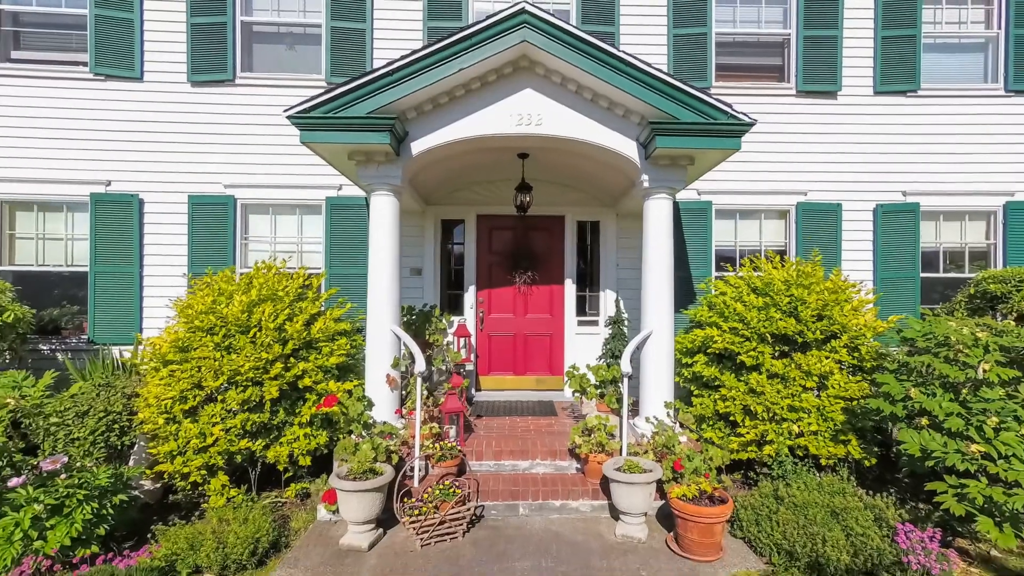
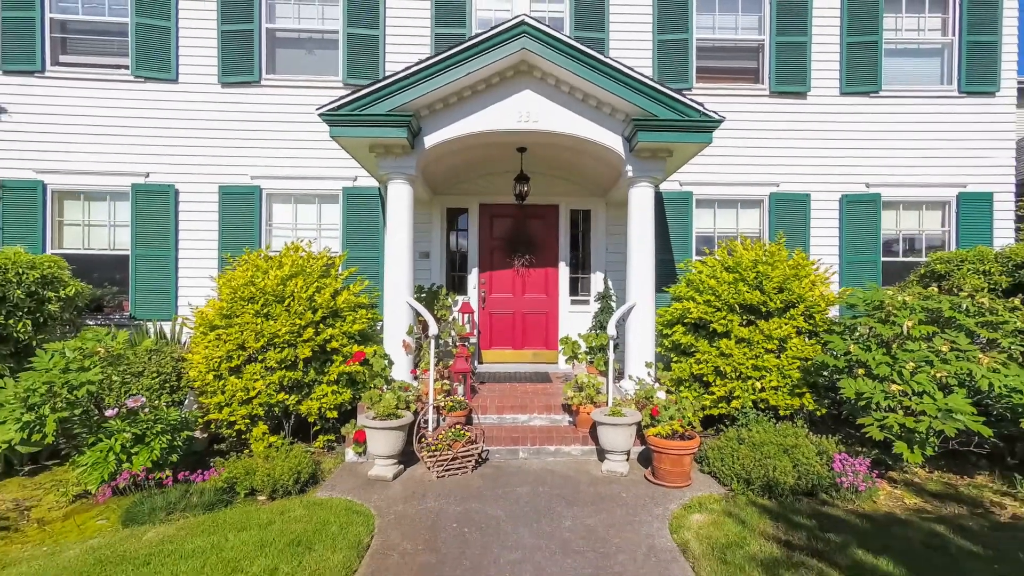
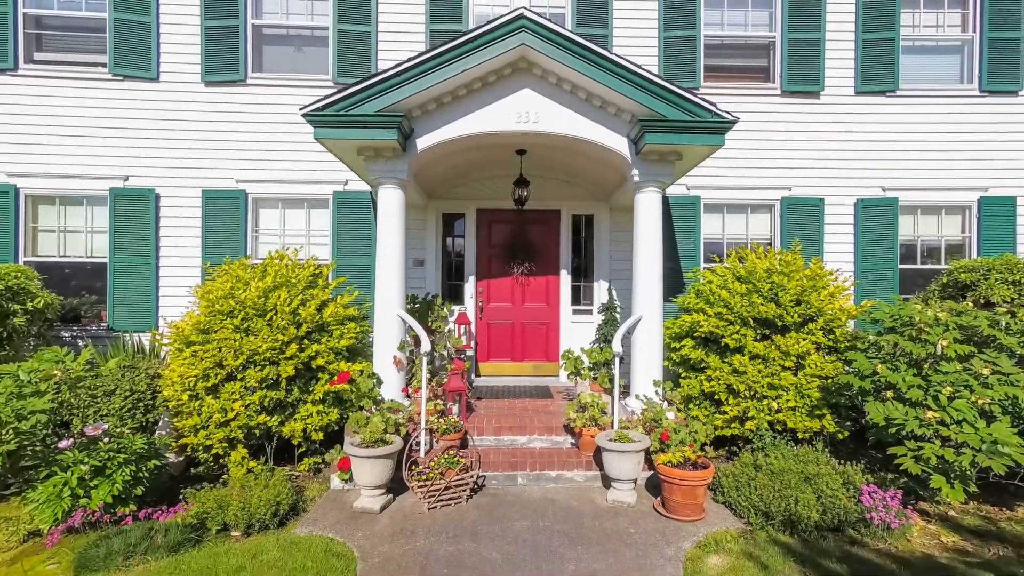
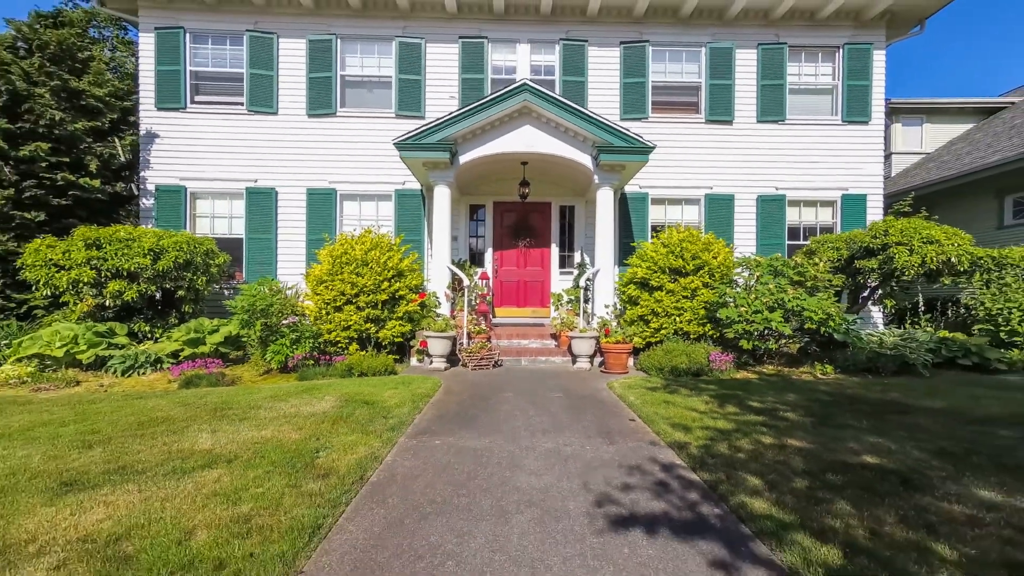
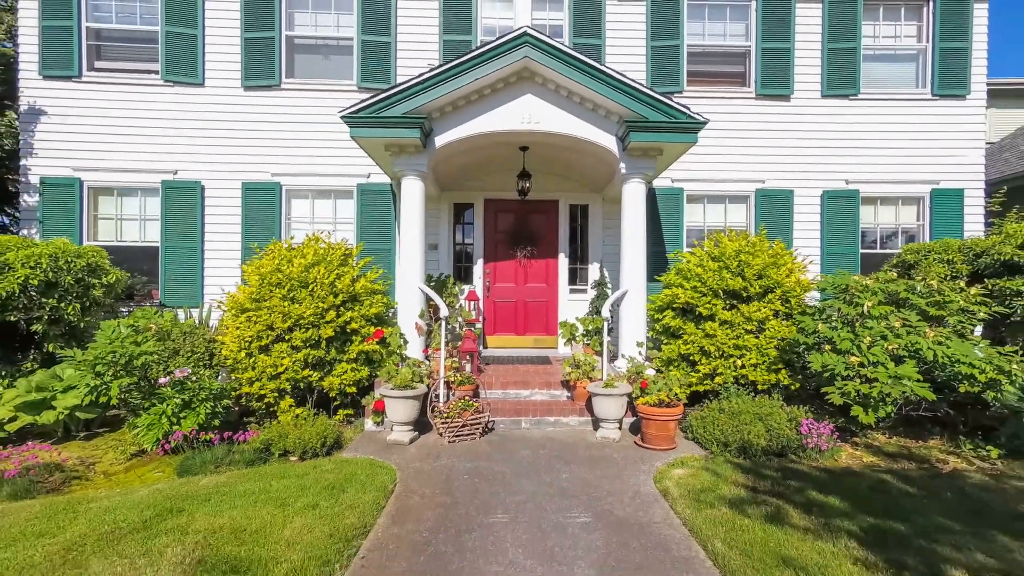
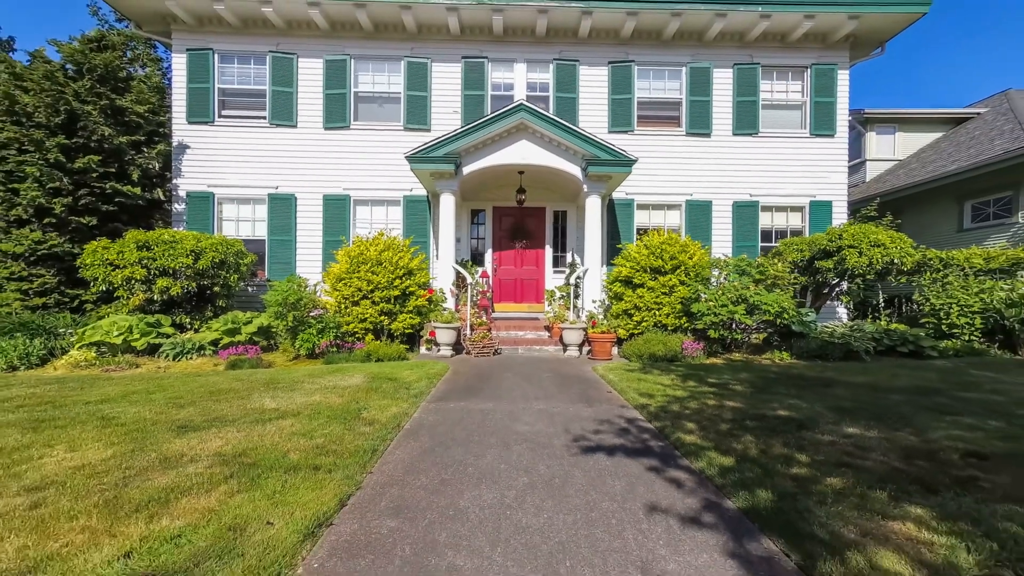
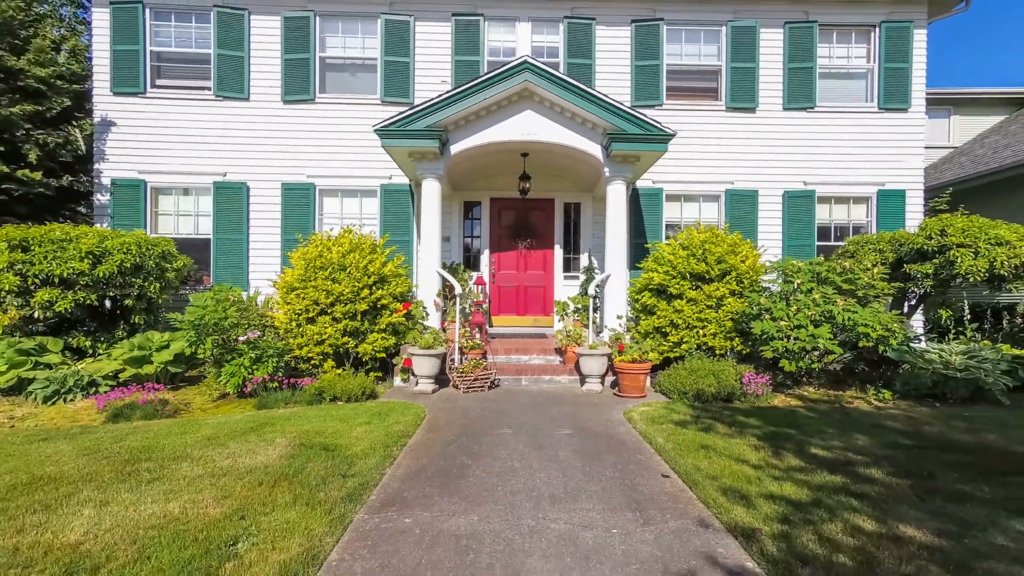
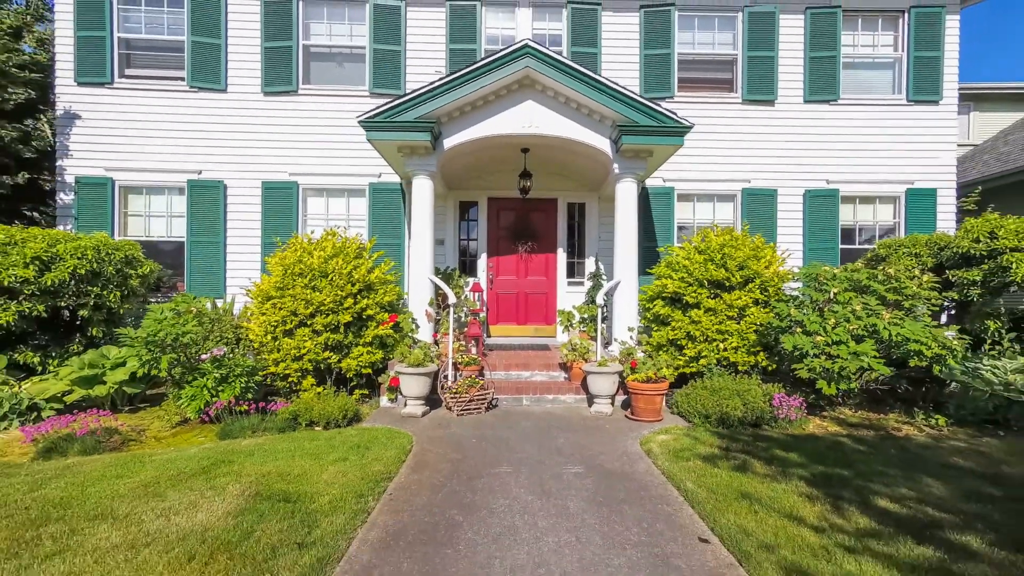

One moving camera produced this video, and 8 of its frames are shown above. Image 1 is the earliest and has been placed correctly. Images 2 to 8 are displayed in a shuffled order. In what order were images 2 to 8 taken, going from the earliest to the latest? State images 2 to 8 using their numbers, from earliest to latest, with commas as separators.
3, 2, 5, 8, 7, 4, 6
